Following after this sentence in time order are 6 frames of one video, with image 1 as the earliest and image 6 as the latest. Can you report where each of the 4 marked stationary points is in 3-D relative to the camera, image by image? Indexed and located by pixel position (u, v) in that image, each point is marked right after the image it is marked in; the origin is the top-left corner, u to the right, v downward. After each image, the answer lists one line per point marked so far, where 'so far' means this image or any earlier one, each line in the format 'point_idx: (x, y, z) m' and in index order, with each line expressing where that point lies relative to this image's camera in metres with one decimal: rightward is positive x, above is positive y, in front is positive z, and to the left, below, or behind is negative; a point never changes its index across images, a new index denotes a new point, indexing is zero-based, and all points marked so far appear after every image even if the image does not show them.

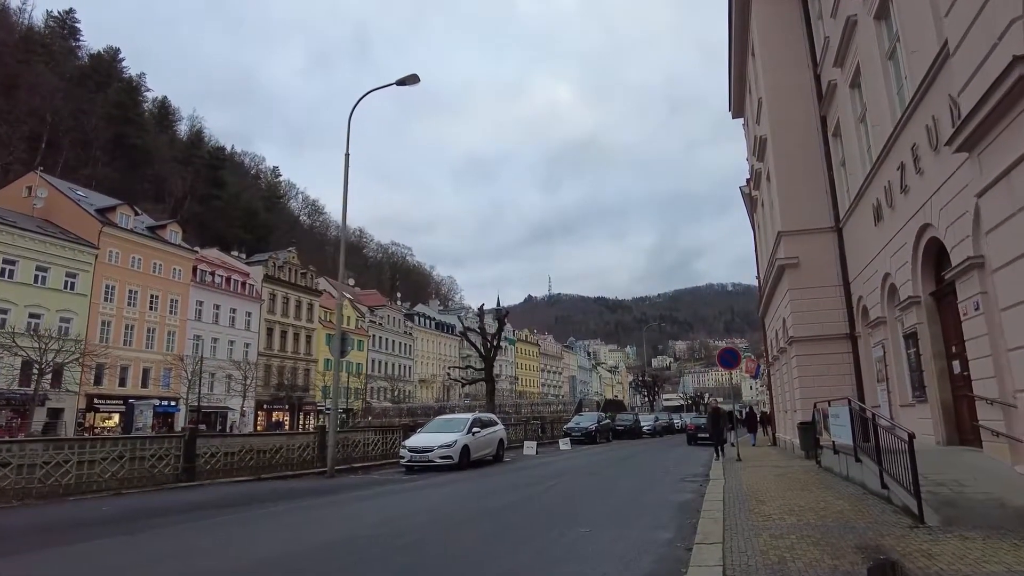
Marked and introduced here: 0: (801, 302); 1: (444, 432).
0: (+8.6, -0.4, +19.0) m
1: (-2.1, -4.3, +19.0) m
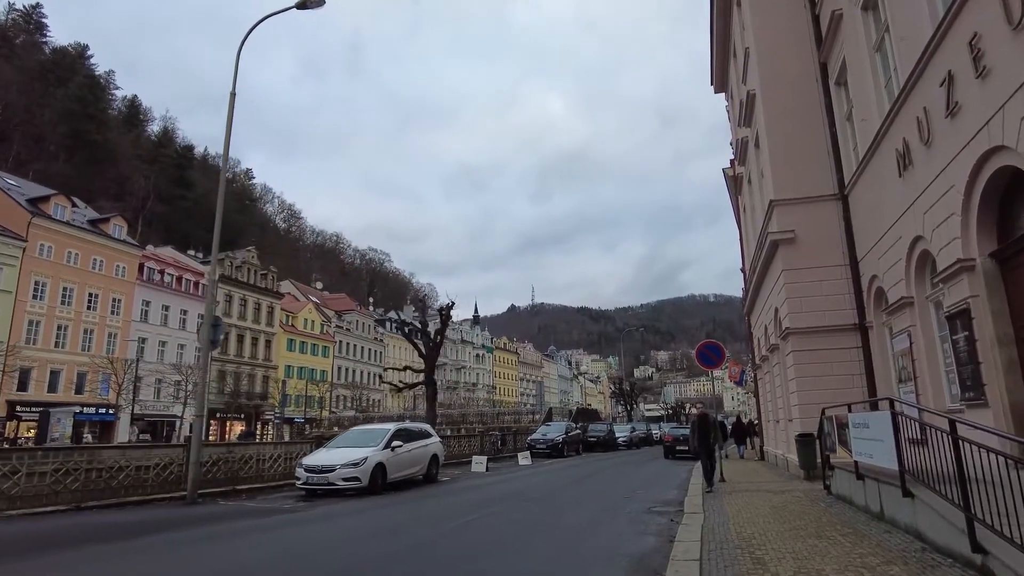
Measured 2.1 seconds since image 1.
0: (+7.0, 0.0, +15.5) m
1: (-3.8, -3.8, +15.2) m
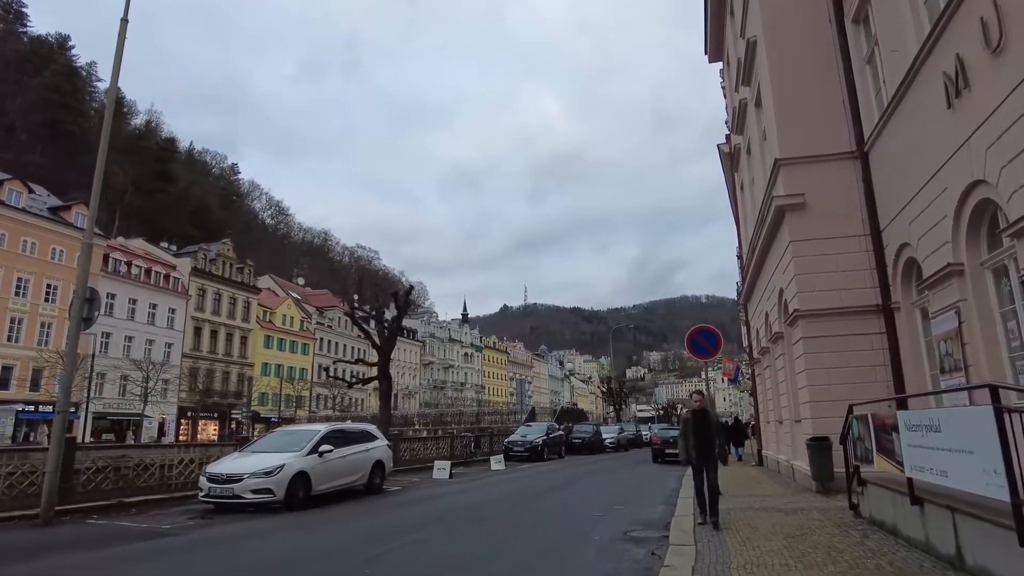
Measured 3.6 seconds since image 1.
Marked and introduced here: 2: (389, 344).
0: (+6.0, +0.5, +13.0) m
1: (-4.7, -3.2, +12.5) m
2: (-3.6, -1.7, +18.6) m
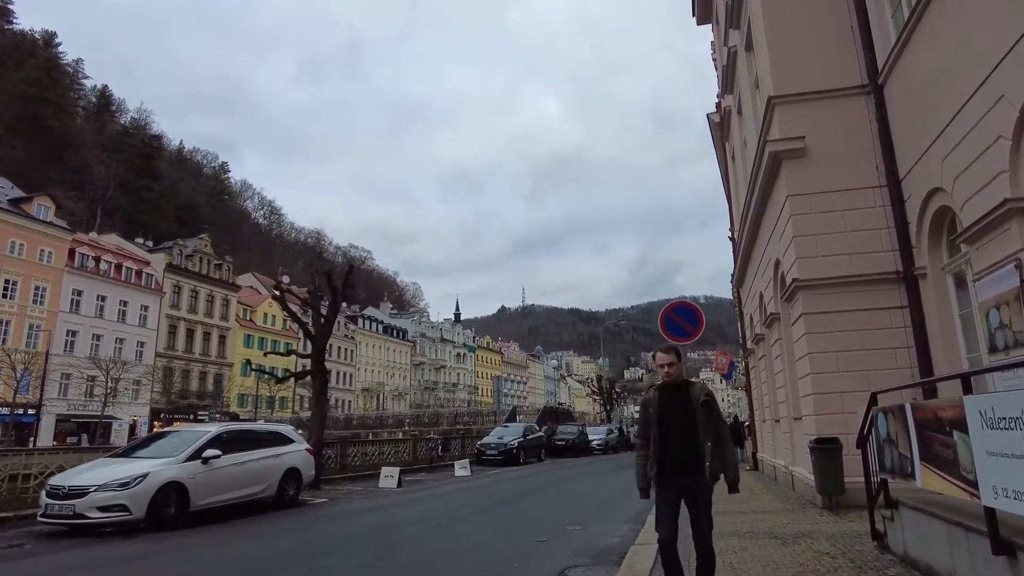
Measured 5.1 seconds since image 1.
0: (+4.9, +1.1, +10.5) m
1: (-5.8, -2.7, +10.0) m
2: (-4.8, -1.1, +16.1) m
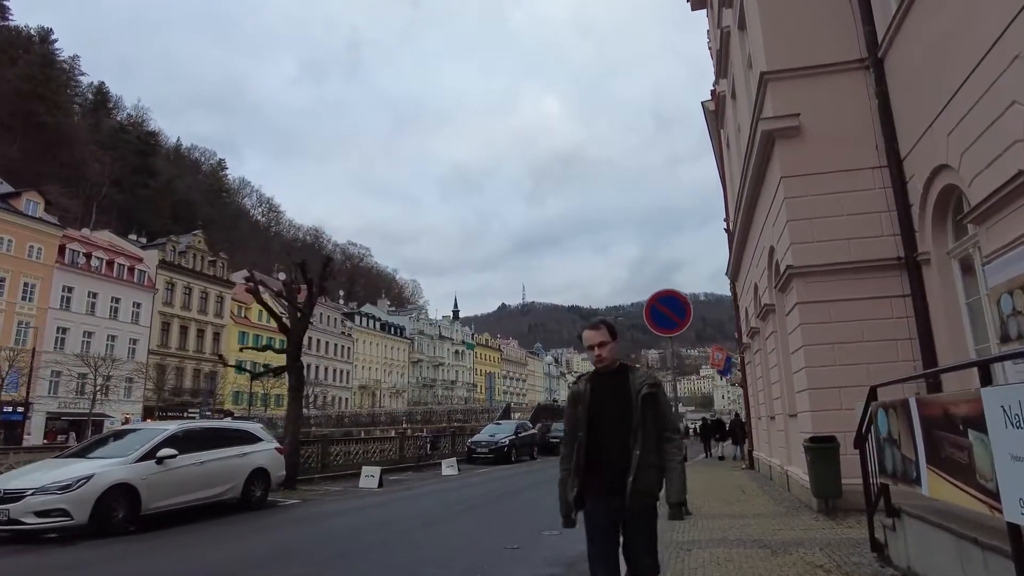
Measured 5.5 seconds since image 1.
0: (+4.5, +1.3, +9.9) m
1: (-6.2, -2.5, +9.4) m
2: (-5.1, -1.0, +15.4) m
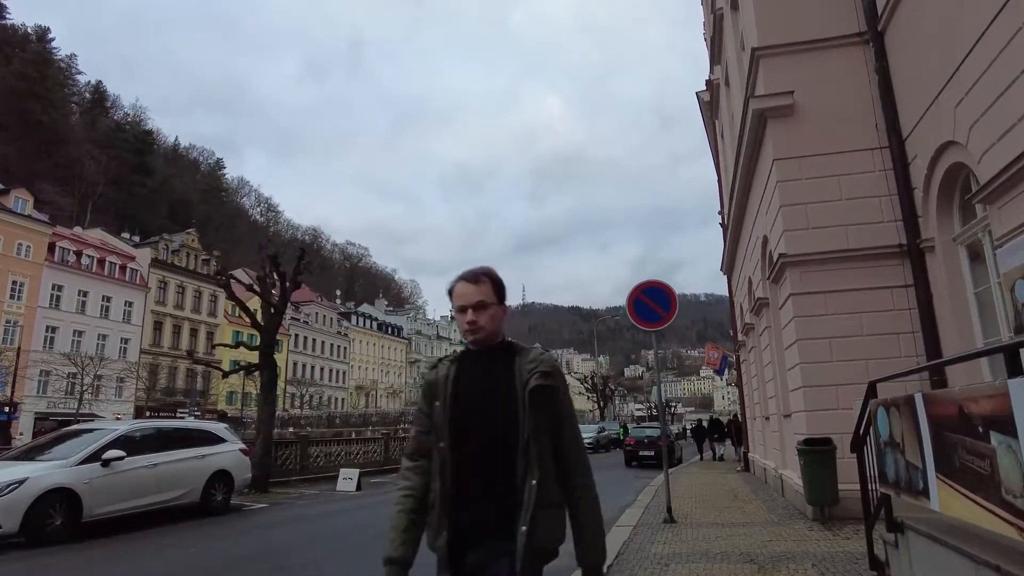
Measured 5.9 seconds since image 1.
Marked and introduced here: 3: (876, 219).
0: (+4.1, +1.4, +9.2) m
1: (-6.6, -2.4, +8.7) m
2: (-5.5, -0.8, +14.7) m
3: (+5.0, +0.9, +8.7) m
